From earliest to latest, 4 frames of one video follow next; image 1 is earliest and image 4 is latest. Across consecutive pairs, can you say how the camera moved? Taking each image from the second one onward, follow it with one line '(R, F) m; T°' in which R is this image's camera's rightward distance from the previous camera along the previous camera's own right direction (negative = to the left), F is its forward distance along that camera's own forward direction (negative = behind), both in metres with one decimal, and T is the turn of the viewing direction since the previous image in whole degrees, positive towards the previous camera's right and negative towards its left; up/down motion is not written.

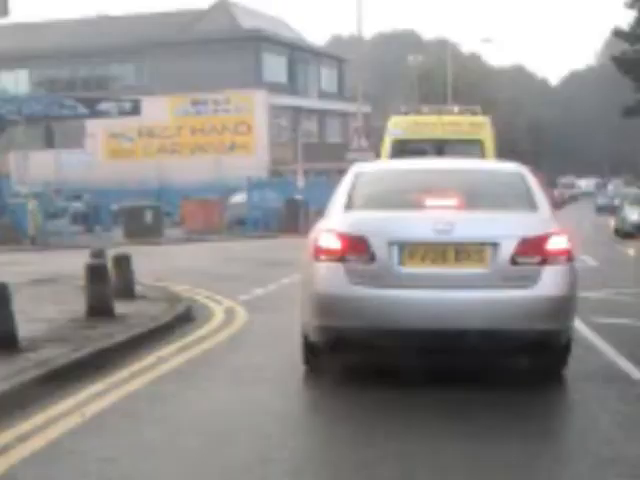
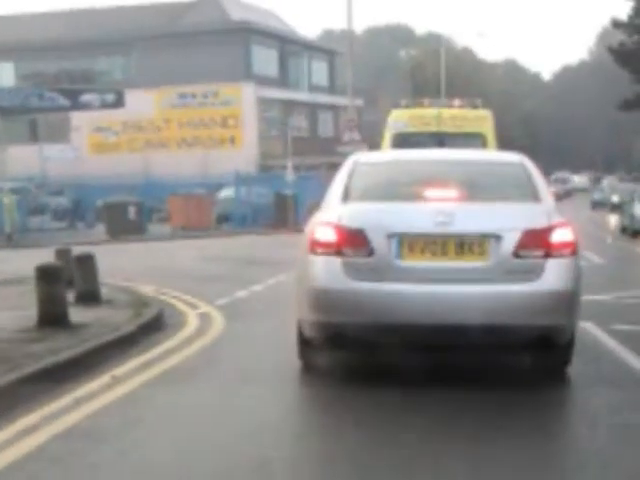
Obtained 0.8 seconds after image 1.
(0.0, +0.7) m; 0°
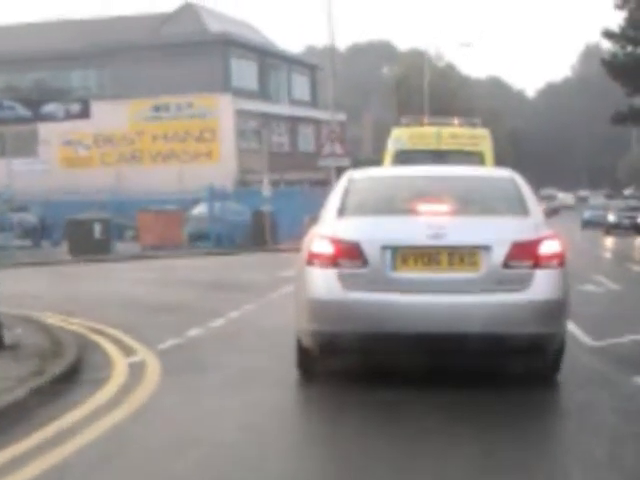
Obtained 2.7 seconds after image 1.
(+0.1, +1.3) m; +1°
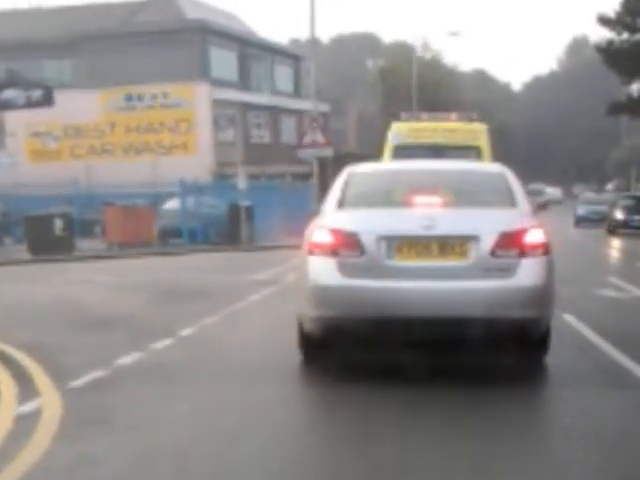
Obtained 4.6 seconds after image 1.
(+0.1, +1.4) m; +1°
